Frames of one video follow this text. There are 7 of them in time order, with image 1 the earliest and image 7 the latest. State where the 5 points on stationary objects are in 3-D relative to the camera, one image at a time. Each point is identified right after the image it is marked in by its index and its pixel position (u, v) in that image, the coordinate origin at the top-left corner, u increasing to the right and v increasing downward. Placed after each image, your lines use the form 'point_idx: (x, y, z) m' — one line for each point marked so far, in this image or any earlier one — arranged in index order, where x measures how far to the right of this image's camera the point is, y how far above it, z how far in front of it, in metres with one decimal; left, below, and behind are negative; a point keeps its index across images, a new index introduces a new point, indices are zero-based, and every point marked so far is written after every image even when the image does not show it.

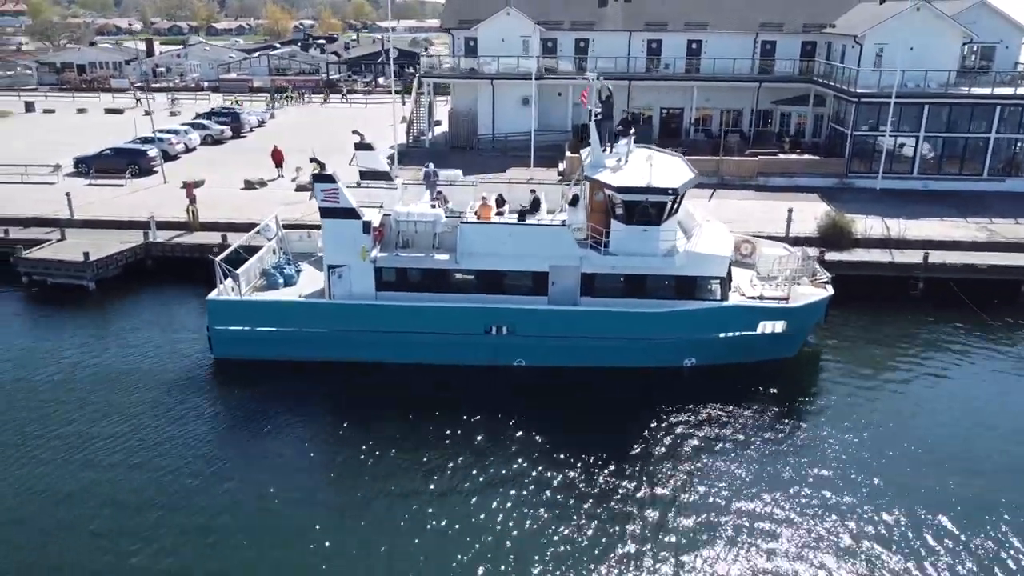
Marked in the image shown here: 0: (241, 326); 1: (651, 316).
0: (-6.1, -0.8, +17.6) m
1: (+2.9, -0.6, +17.2) m
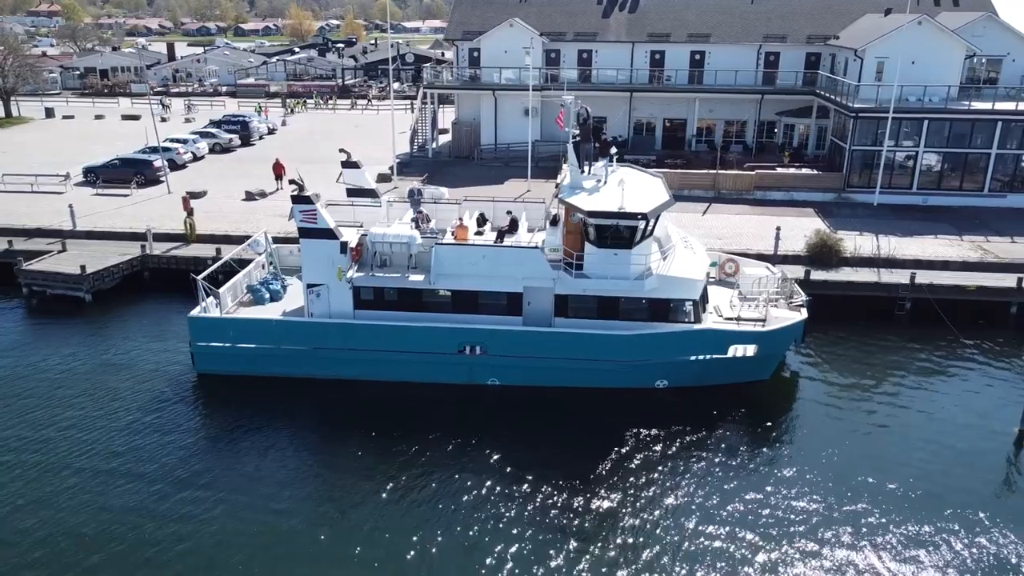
0: (-6.7, -1.2, +18.1) m
1: (+2.4, -1.1, +17.3) m
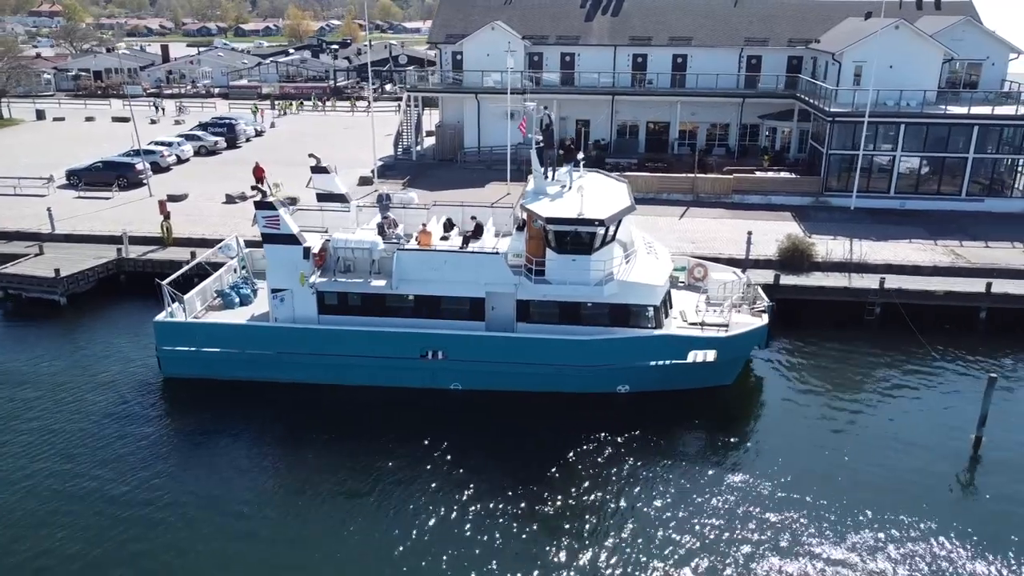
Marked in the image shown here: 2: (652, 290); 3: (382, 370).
0: (-7.5, -1.3, +18.2) m
1: (+1.5, -1.2, +17.5) m
2: (+3.1, 0.0, +17.4) m
3: (-3.0, -1.9, +18.2) m
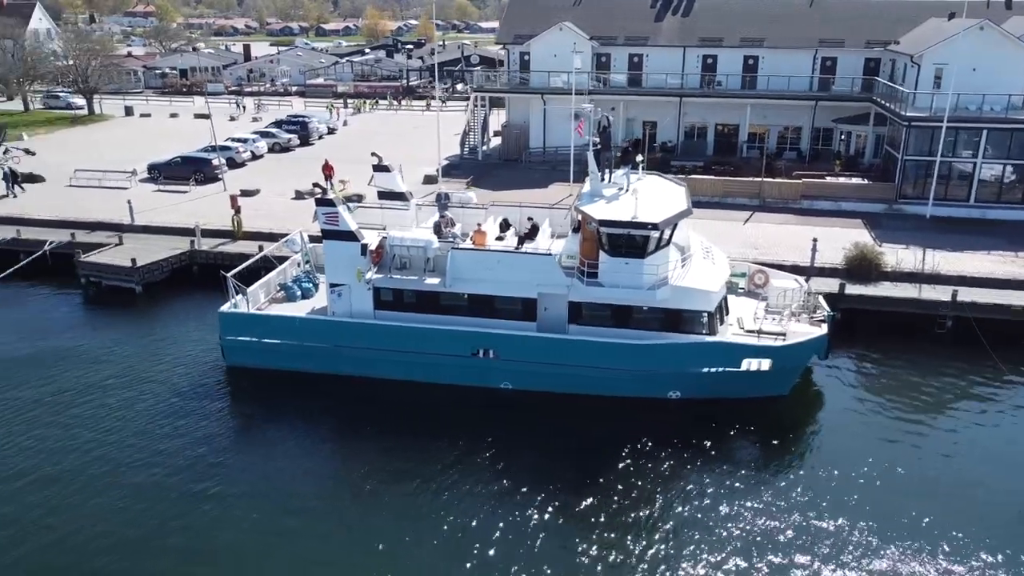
0: (-6.3, -1.2, +18.8) m
1: (+2.6, -1.3, +17.3) m
2: (+4.2, -0.2, +17.2) m
3: (-1.8, -1.9, +18.4) m
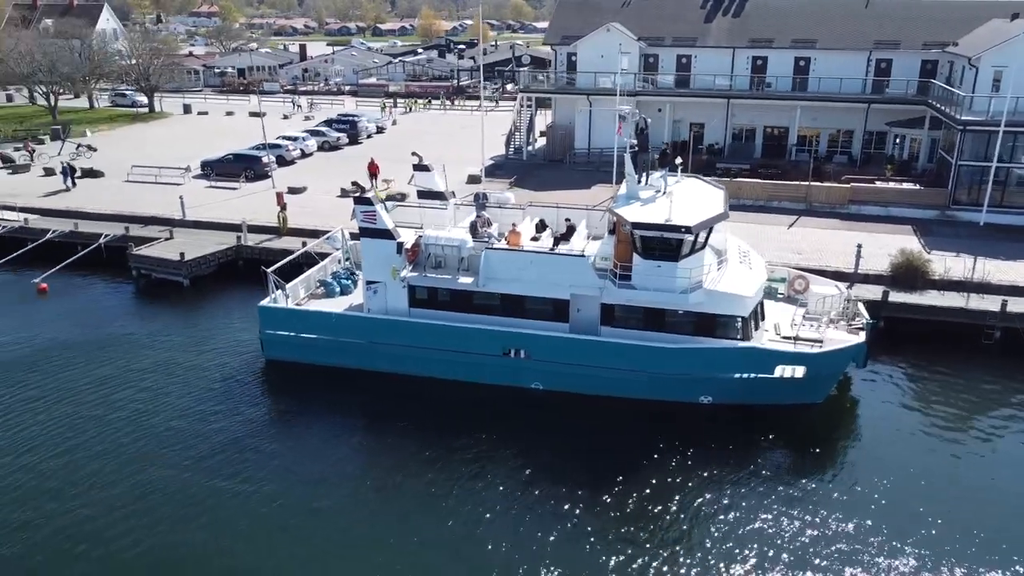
0: (-5.5, -1.1, +19.3) m
1: (+3.3, -1.4, +17.2) m
2: (+4.9, -0.3, +16.9) m
3: (-1.1, -1.8, +18.6) m
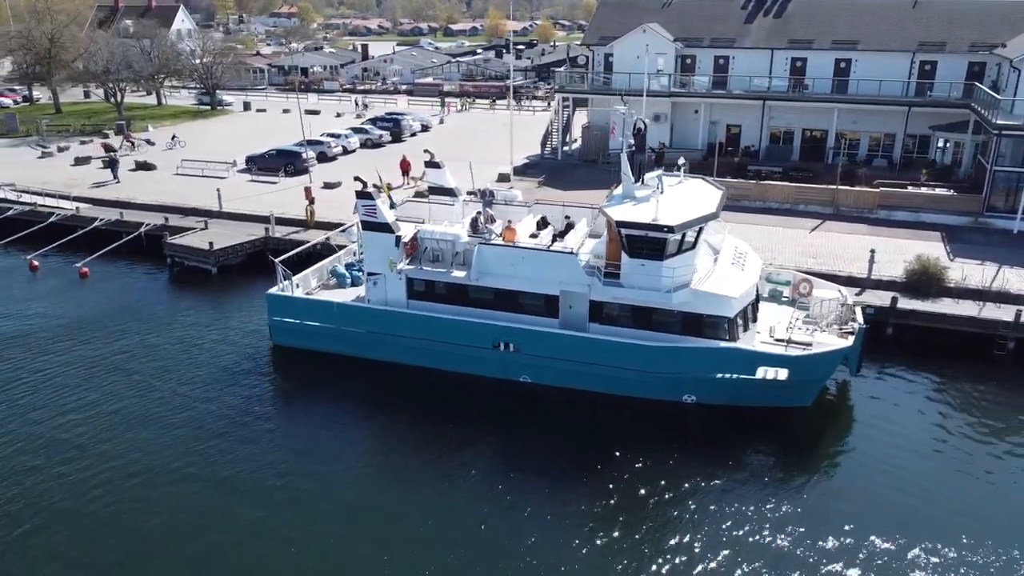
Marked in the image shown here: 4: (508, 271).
0: (-5.6, -0.8, +20.2) m
1: (+3.0, -1.4, +17.4) m
2: (+4.6, -0.3, +17.0) m
3: (-1.2, -1.7, +19.1) m
4: (0.0, +0.4, +18.5) m
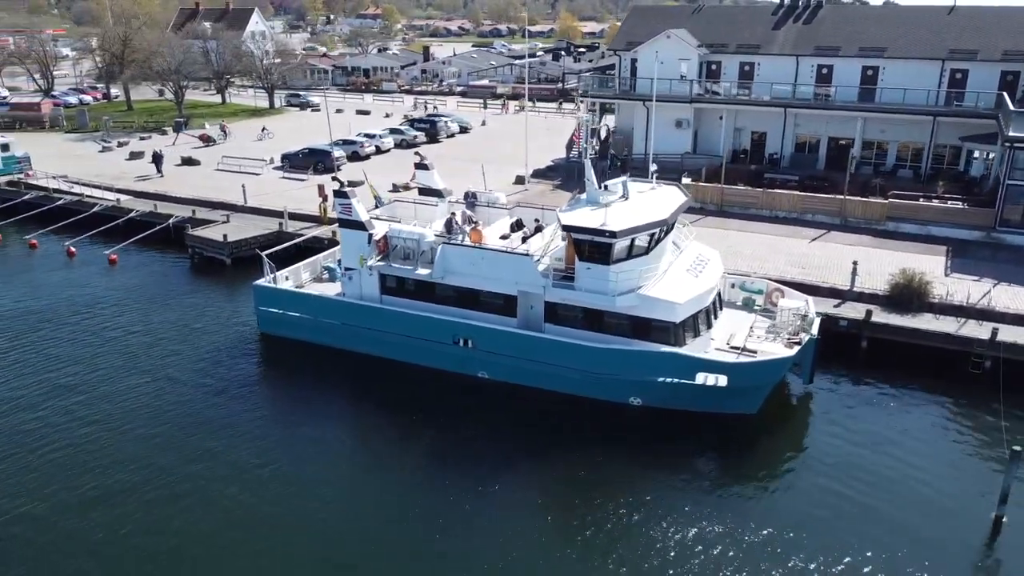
0: (-6.3, -0.6, +21.5) m
1: (+2.0, -1.4, +17.8) m
2: (+3.6, -0.4, +17.3) m
3: (-2.1, -1.6, +20.0) m
4: (-0.9, +0.4, +19.2) m
